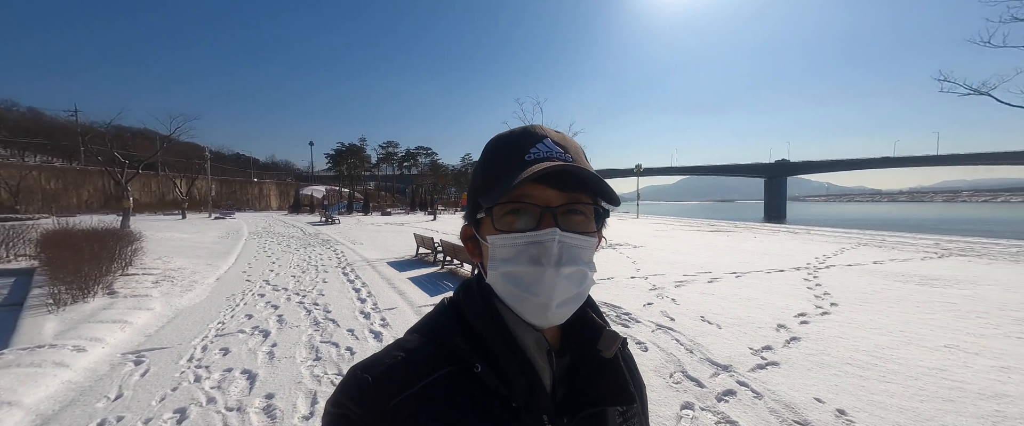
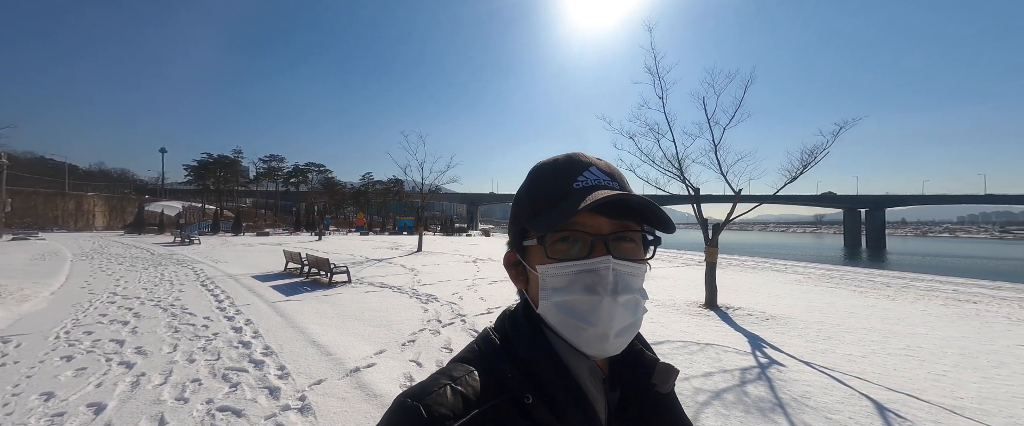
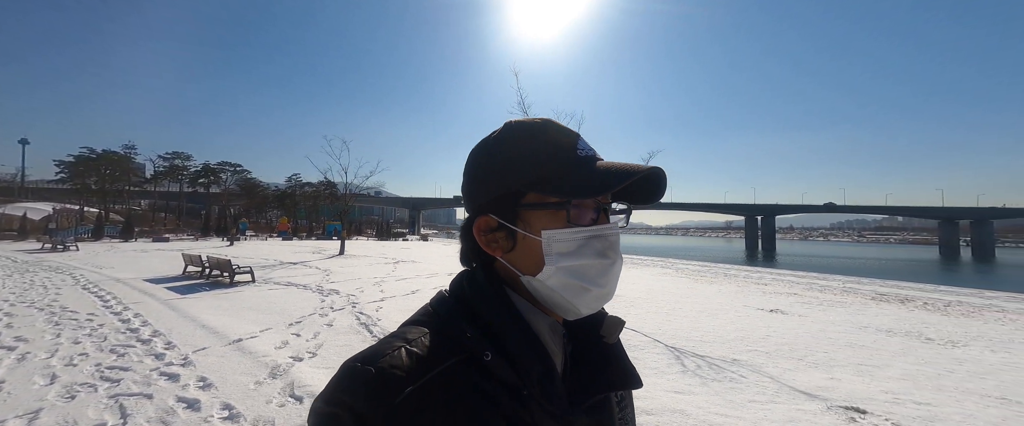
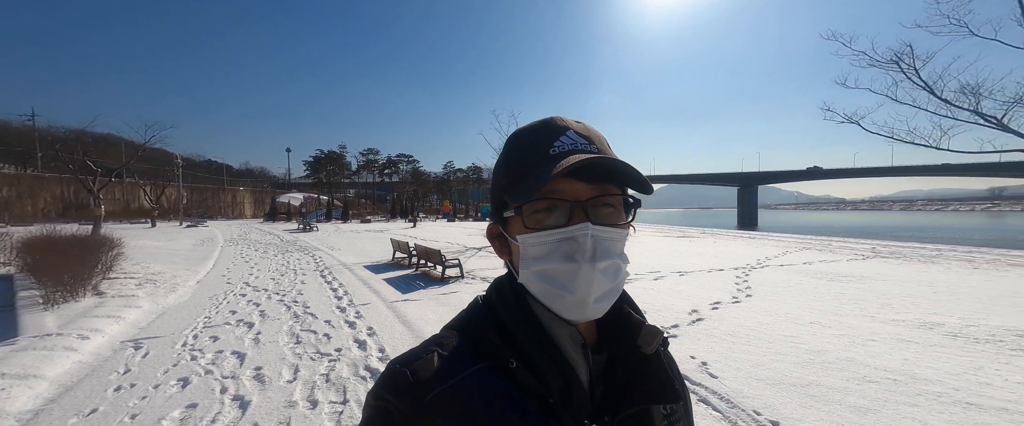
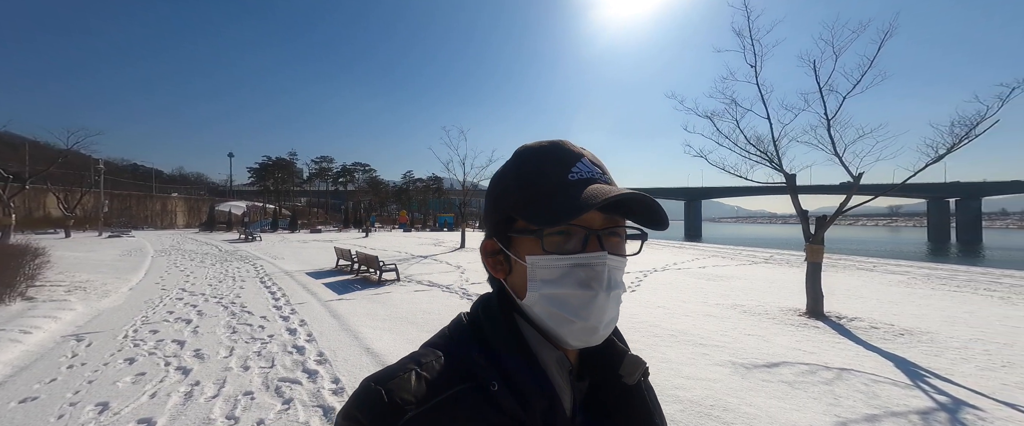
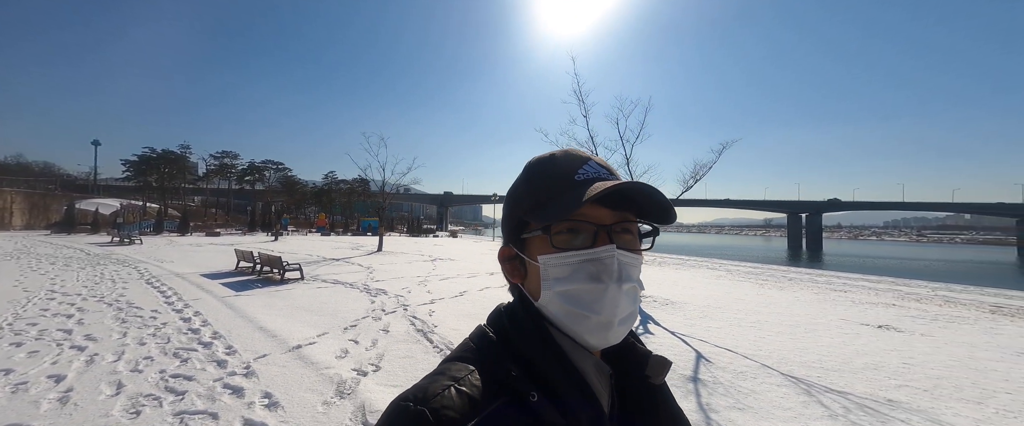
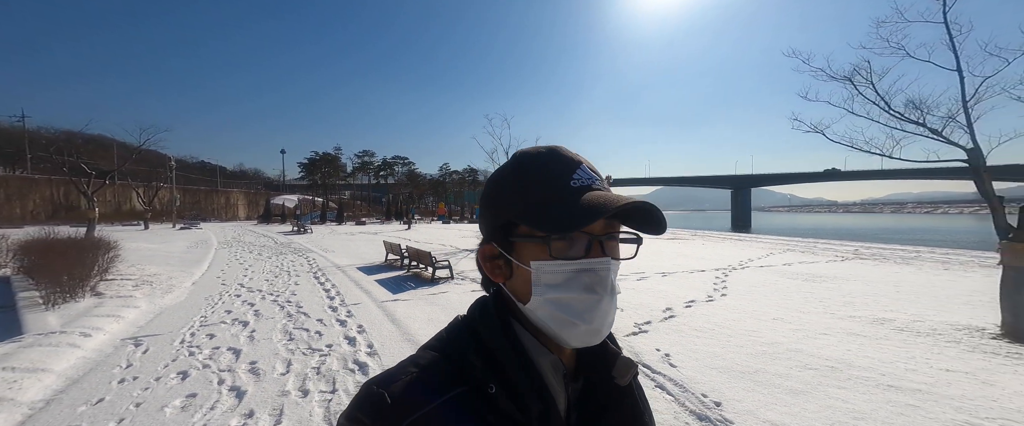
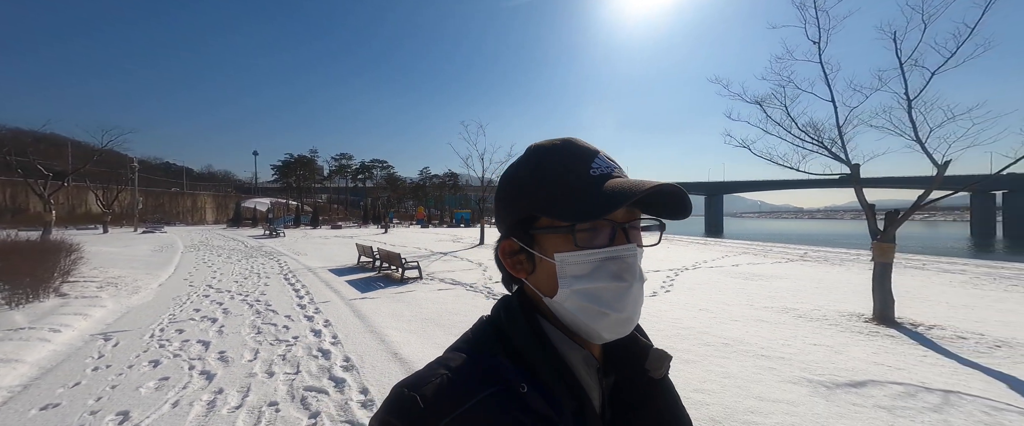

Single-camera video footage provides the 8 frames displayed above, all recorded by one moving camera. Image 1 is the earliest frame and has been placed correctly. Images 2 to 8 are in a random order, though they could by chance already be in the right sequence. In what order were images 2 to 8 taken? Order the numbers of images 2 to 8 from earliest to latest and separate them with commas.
4, 7, 8, 5, 2, 6, 3
